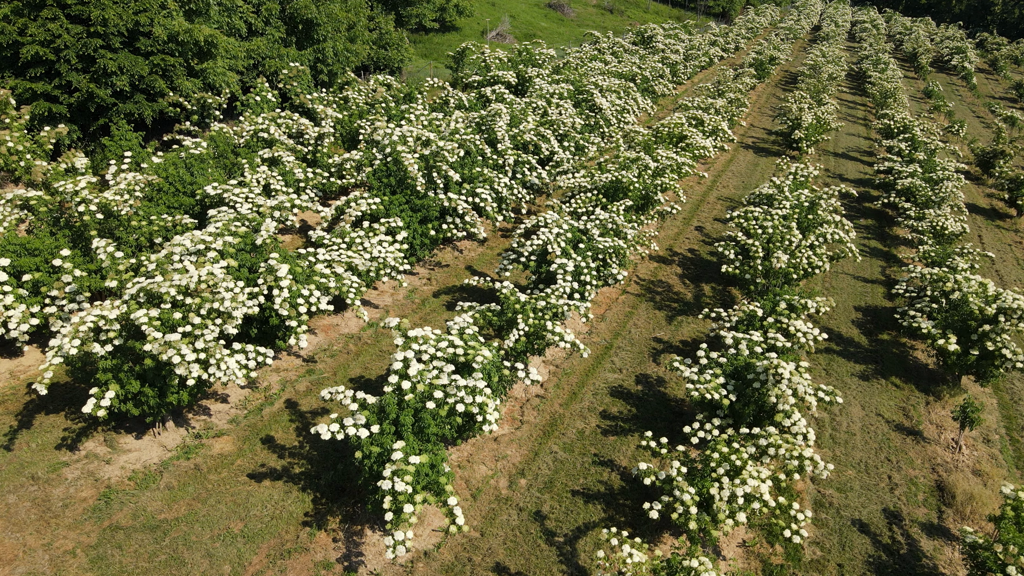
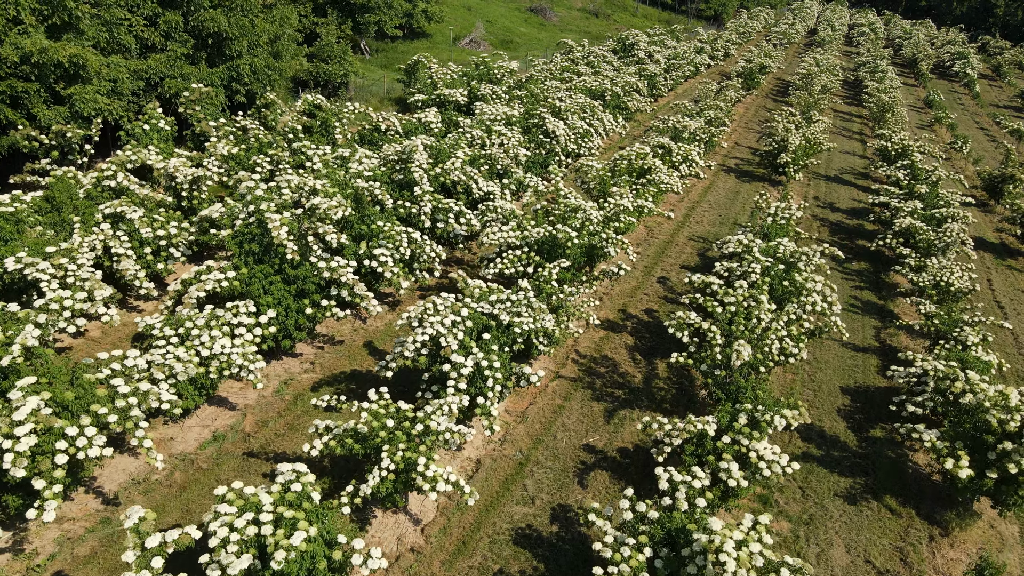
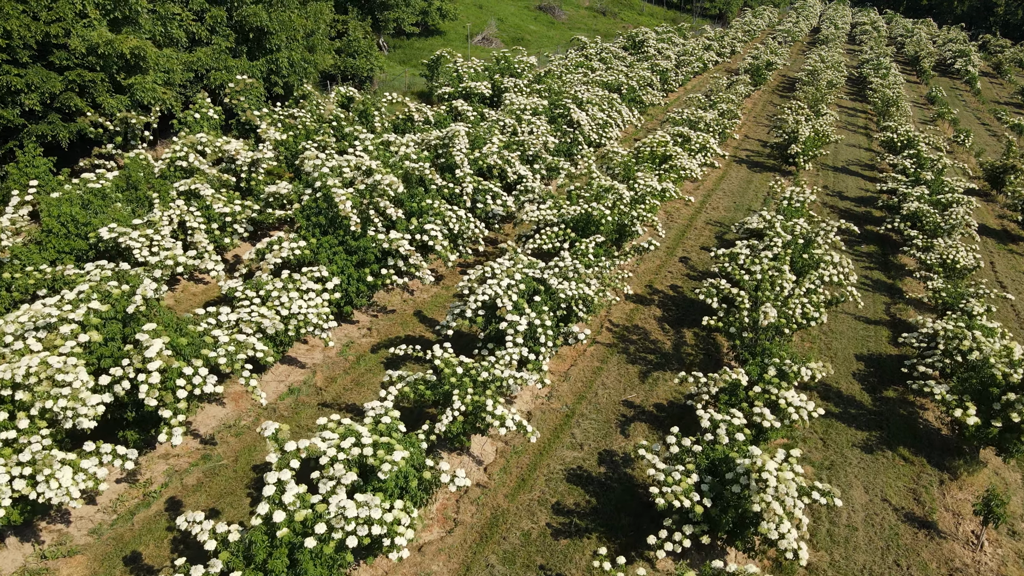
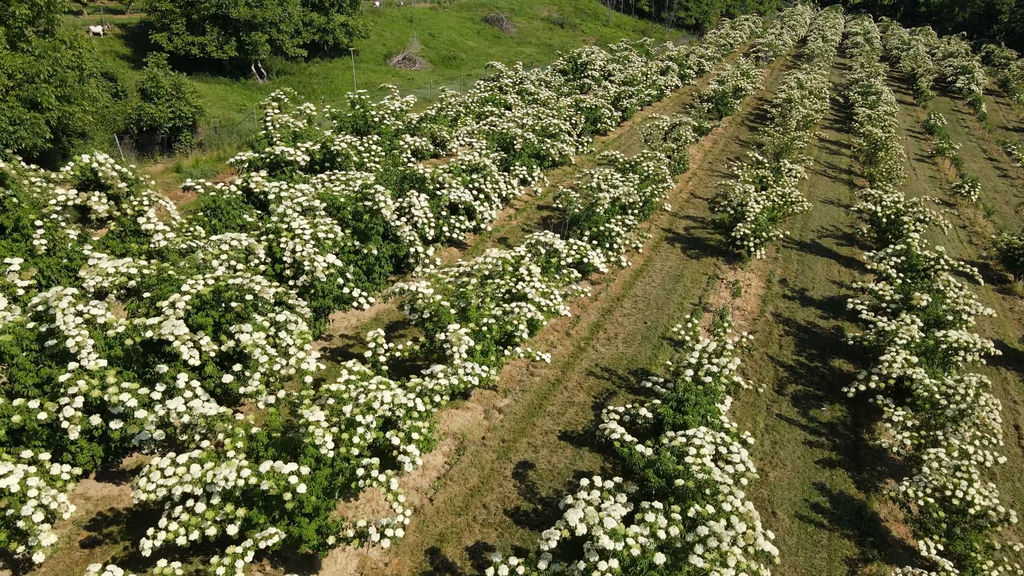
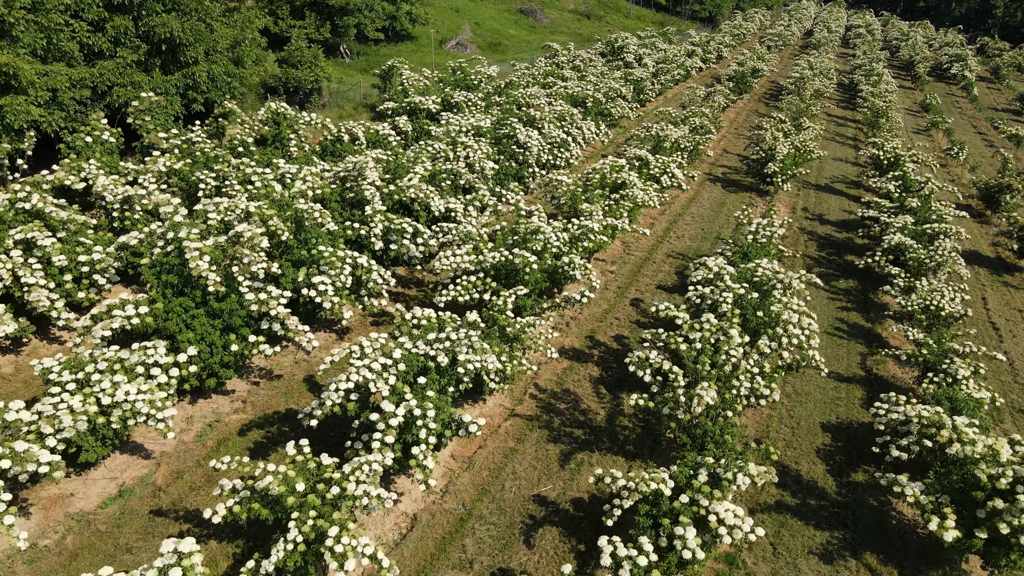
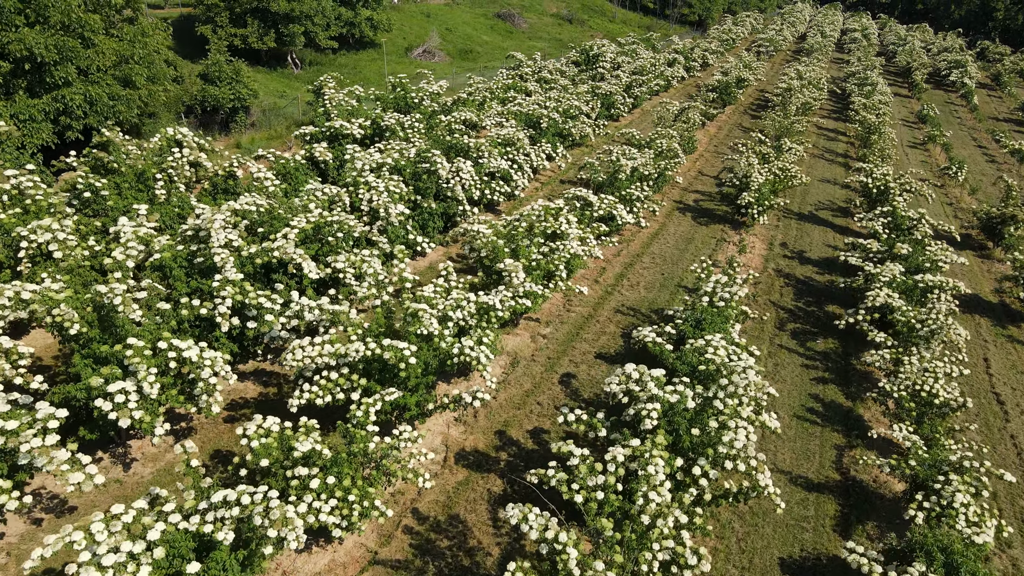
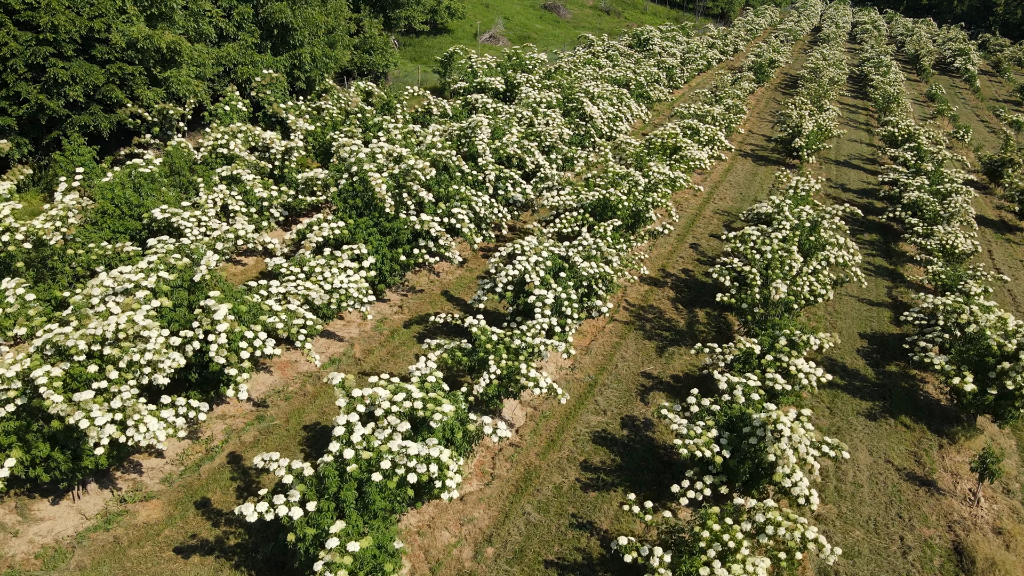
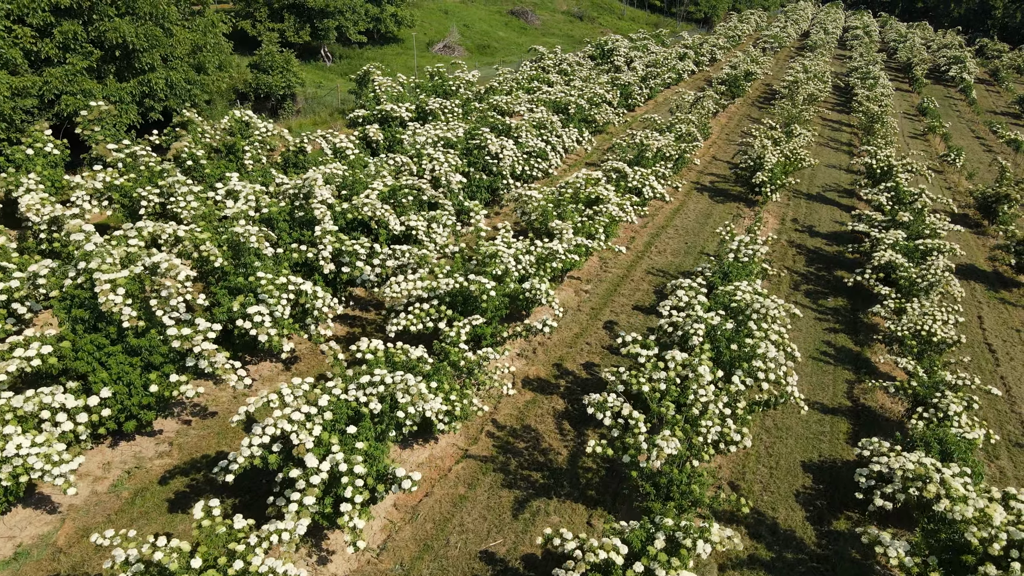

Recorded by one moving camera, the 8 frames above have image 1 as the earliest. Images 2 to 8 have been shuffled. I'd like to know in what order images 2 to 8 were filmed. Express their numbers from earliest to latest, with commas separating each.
7, 3, 2, 5, 8, 6, 4
